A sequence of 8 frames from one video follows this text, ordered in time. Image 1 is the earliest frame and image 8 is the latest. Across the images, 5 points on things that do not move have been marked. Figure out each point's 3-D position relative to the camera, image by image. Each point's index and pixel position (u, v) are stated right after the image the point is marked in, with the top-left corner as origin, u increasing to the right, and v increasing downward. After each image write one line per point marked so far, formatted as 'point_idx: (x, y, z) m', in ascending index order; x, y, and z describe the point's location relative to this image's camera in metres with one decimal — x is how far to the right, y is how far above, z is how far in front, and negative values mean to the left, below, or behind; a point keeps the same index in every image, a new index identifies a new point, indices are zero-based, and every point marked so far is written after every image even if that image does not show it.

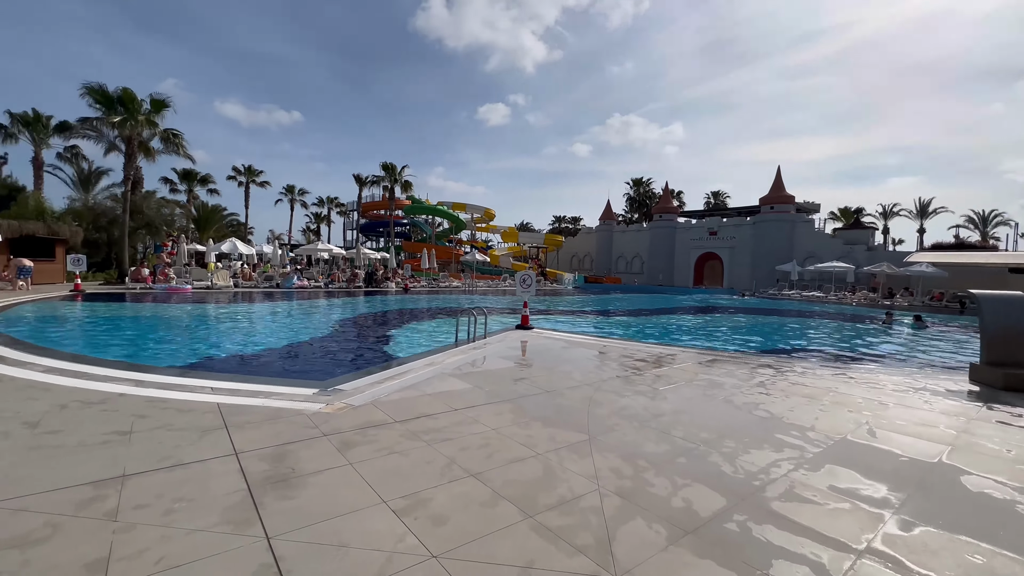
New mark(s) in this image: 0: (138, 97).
0: (-15.0, +7.6, +17.9) m
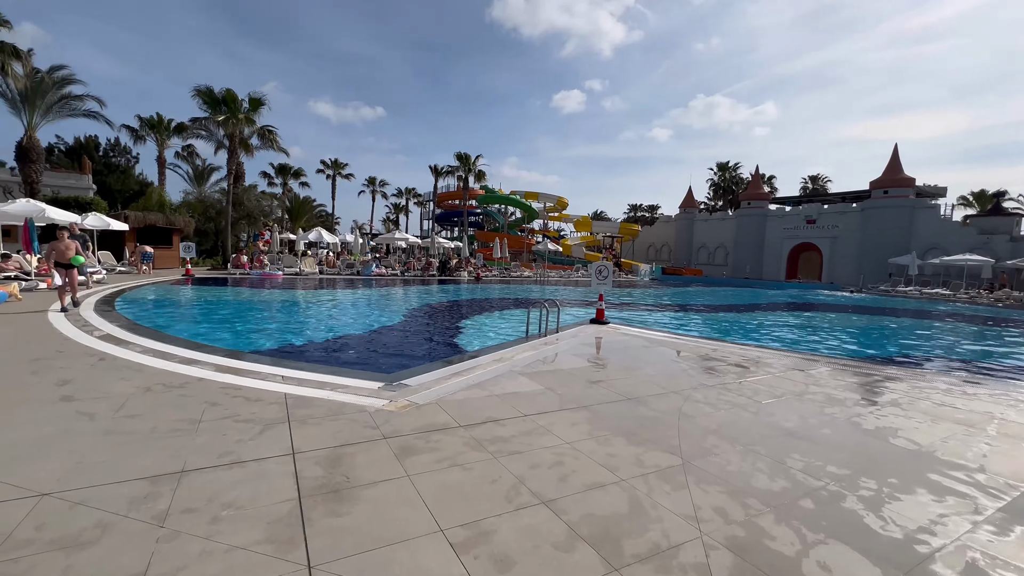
0: (-11.9, +8.3, +19.4) m
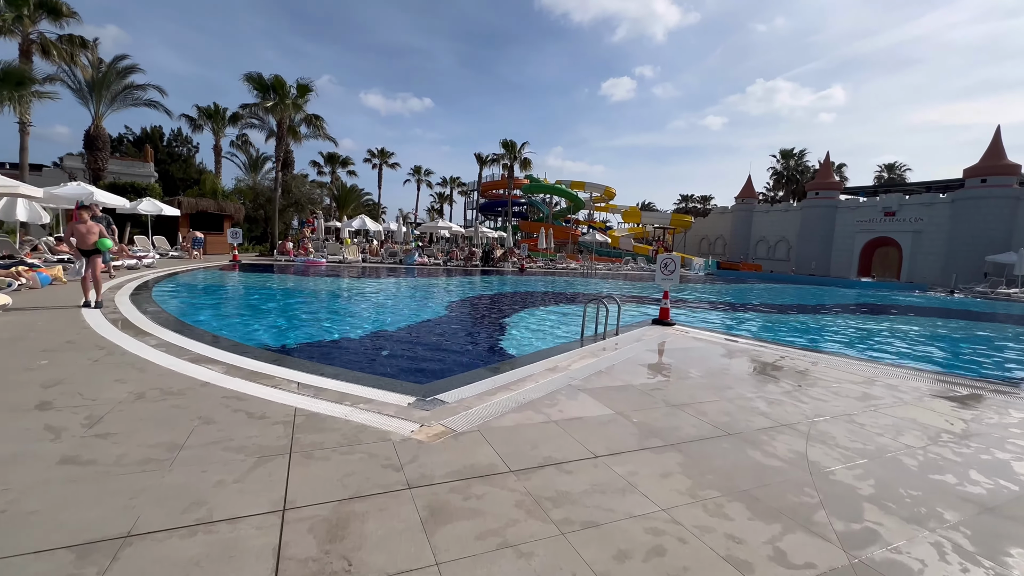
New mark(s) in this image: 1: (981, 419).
0: (-9.7, +8.9, +19.4) m
1: (+4.0, -1.1, +3.8) m
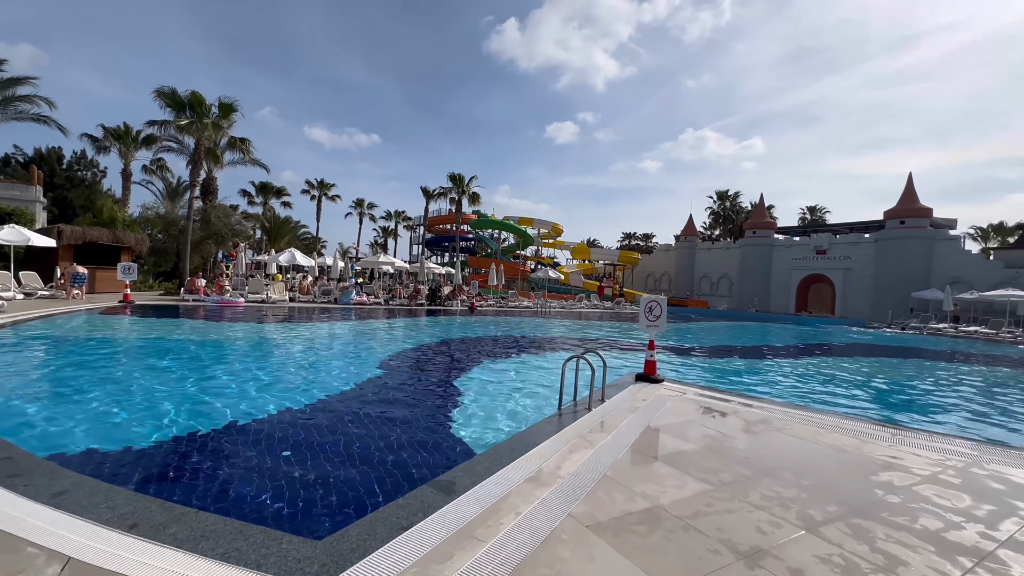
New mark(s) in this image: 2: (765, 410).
0: (-11.8, +7.2, +17.2) m
1: (+3.8, -1.5, +2.6) m
2: (+3.0, -1.4, +5.3) m
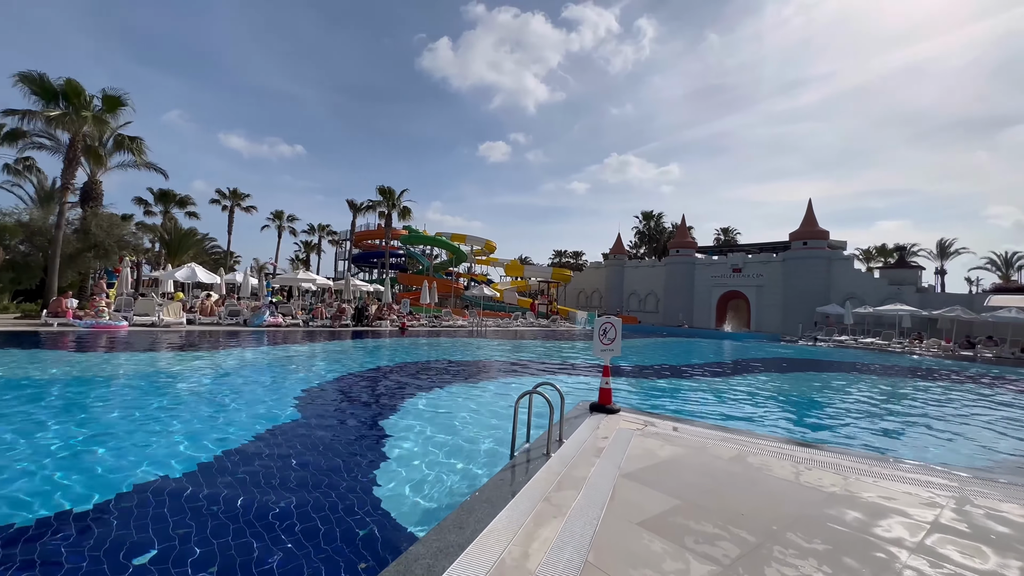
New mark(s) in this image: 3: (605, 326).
0: (-14.0, +6.5, +14.8) m
1: (+3.6, -1.6, +2.3) m
2: (+2.4, -1.6, +4.8) m
3: (+1.2, -0.5, +6.1) m
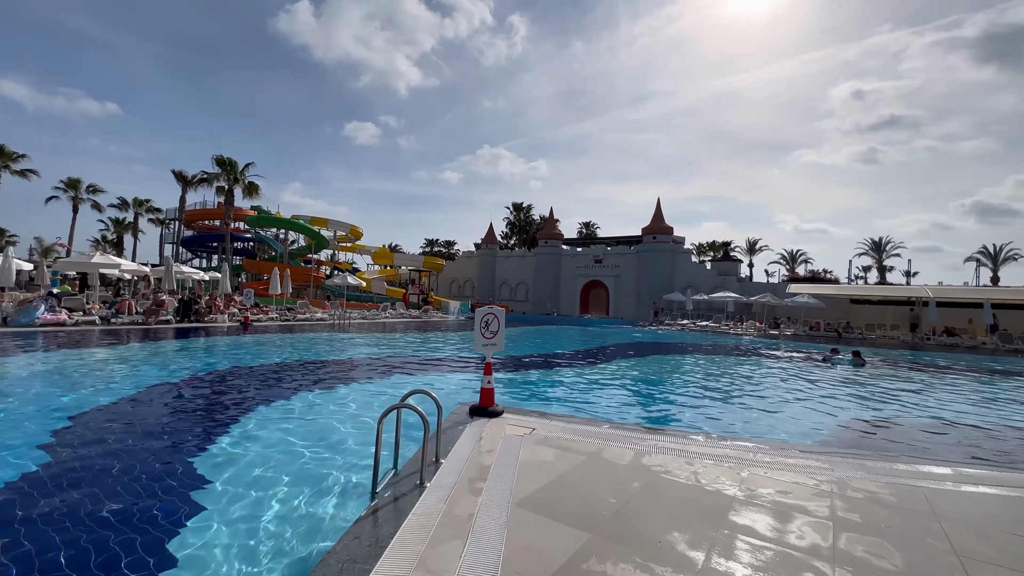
0: (-17.4, +6.8, +9.3) m
1: (+3.0, -1.5, +2.4) m
2: (+1.1, -1.5, +4.5) m
3: (-0.3, -0.3, +5.3) m
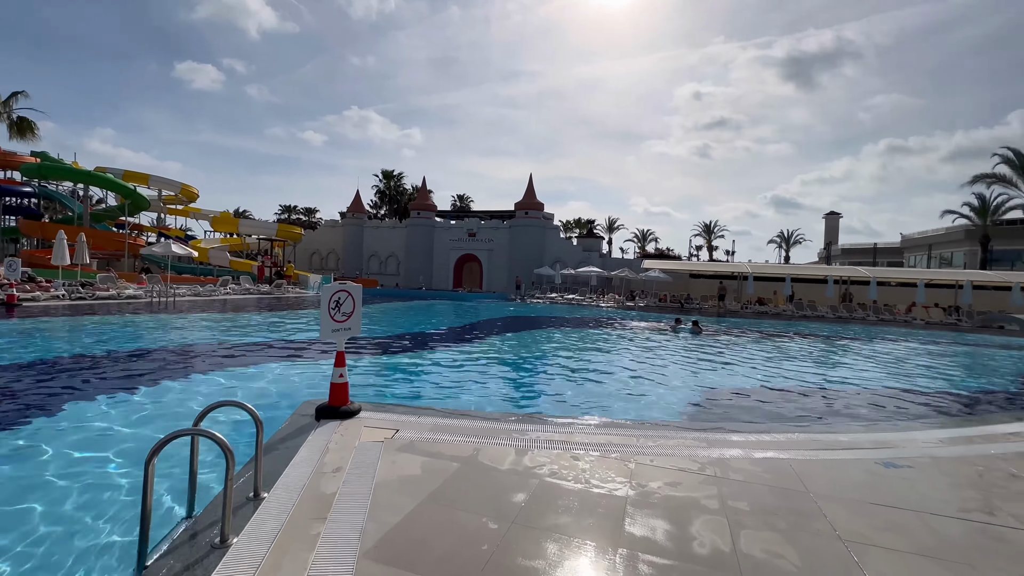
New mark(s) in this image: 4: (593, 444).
0: (-19.1, +7.2, +3.0) m
1: (+2.3, -1.4, +2.5) m
2: (-0.1, -1.3, +3.9) m
3: (-1.7, -0.1, +4.3) m
4: (+0.7, -1.3, +3.7) m
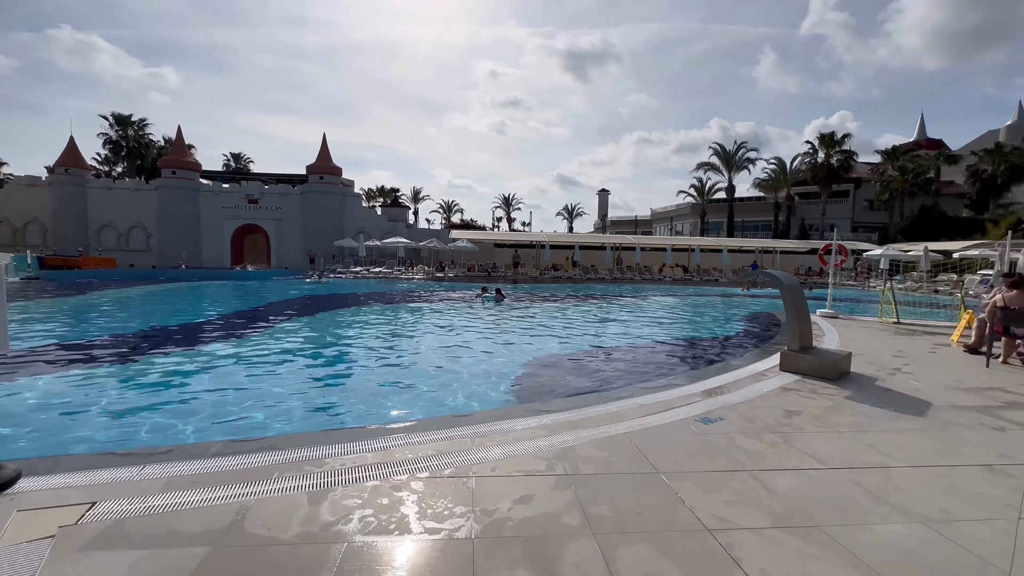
0: (-18.6, +6.3, -6.4) m
1: (+1.4, -1.2, +2.4) m
2: (-1.4, -1.1, +2.8) m
3: (-3.0, 0.0, +2.4) m
4: (-0.6, -1.1, +2.9) m
